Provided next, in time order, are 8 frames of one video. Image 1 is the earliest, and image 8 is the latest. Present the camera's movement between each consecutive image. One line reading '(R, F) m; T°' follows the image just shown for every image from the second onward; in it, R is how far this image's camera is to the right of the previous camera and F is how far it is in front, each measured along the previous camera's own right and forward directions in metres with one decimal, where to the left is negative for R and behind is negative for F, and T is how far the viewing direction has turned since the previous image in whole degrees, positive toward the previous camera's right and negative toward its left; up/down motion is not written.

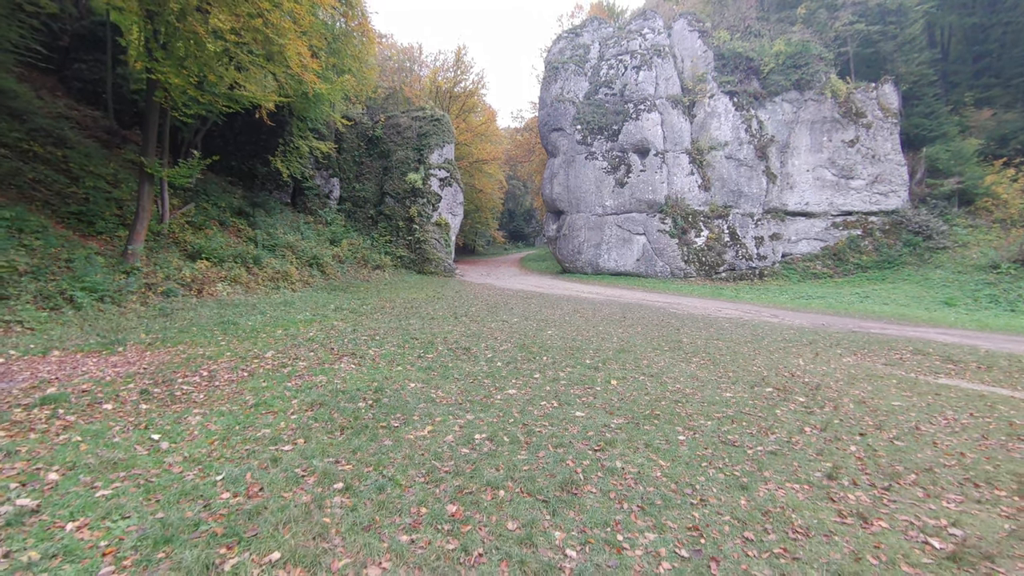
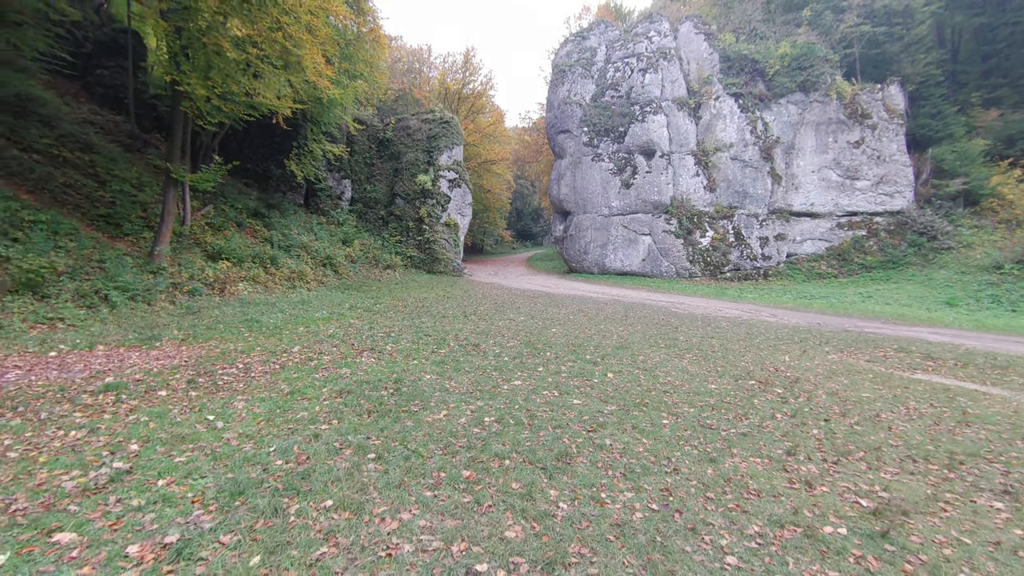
(0.0, -0.5) m; -1°
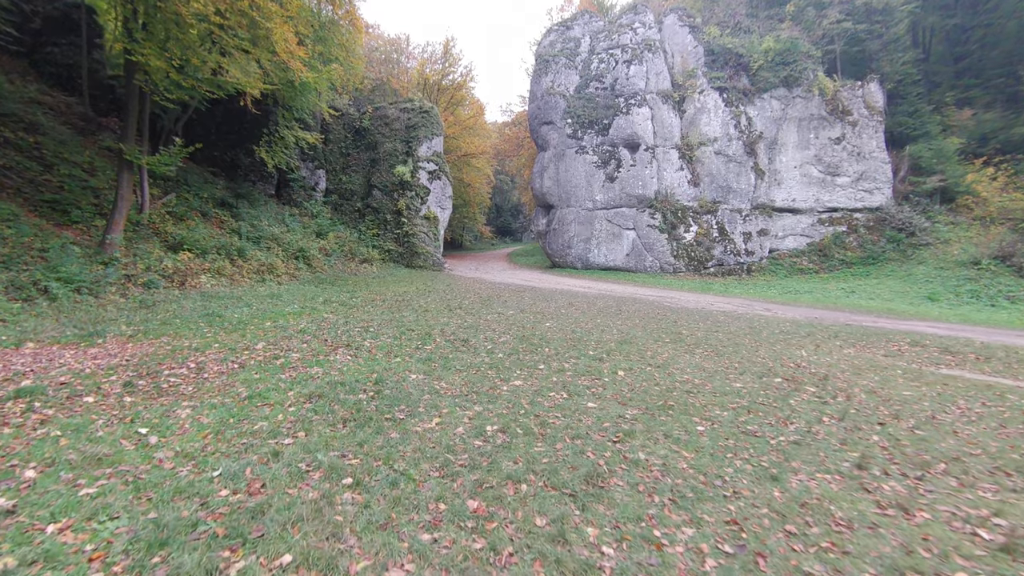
(-0.2, +0.7) m; +3°
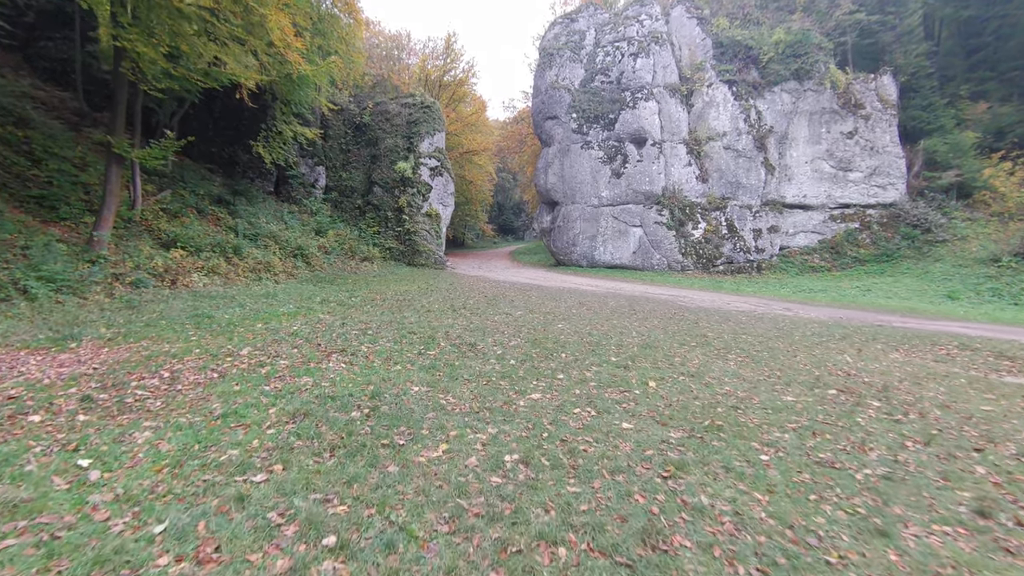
(-0.1, +0.6) m; 0°
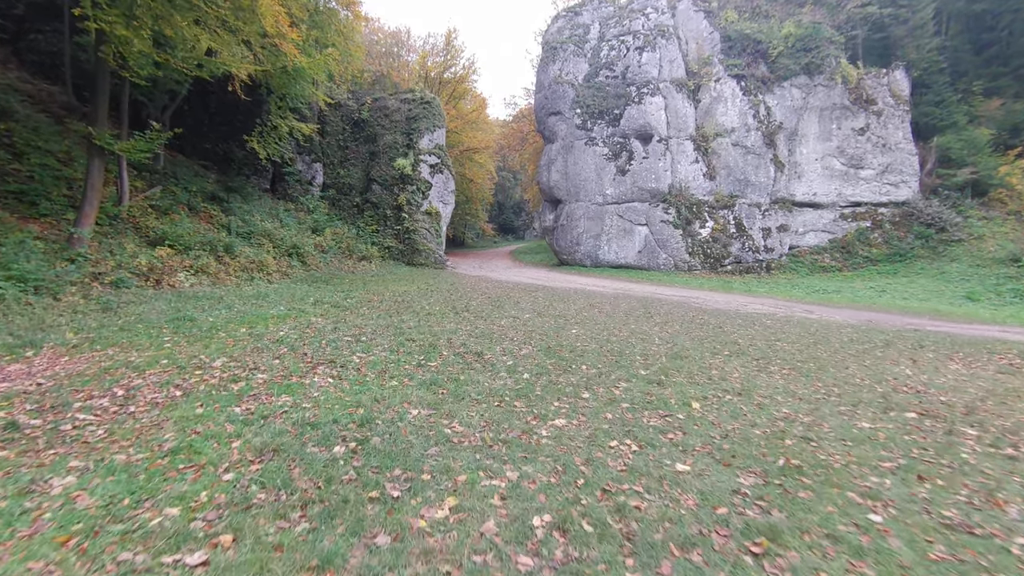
(-0.1, +0.7) m; 0°
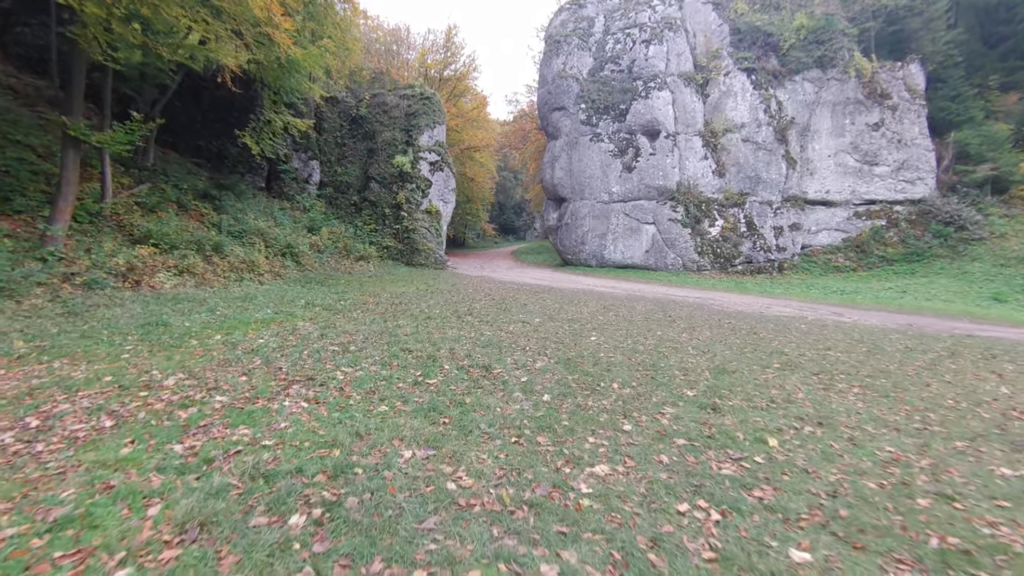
(-0.1, +0.8) m; 0°
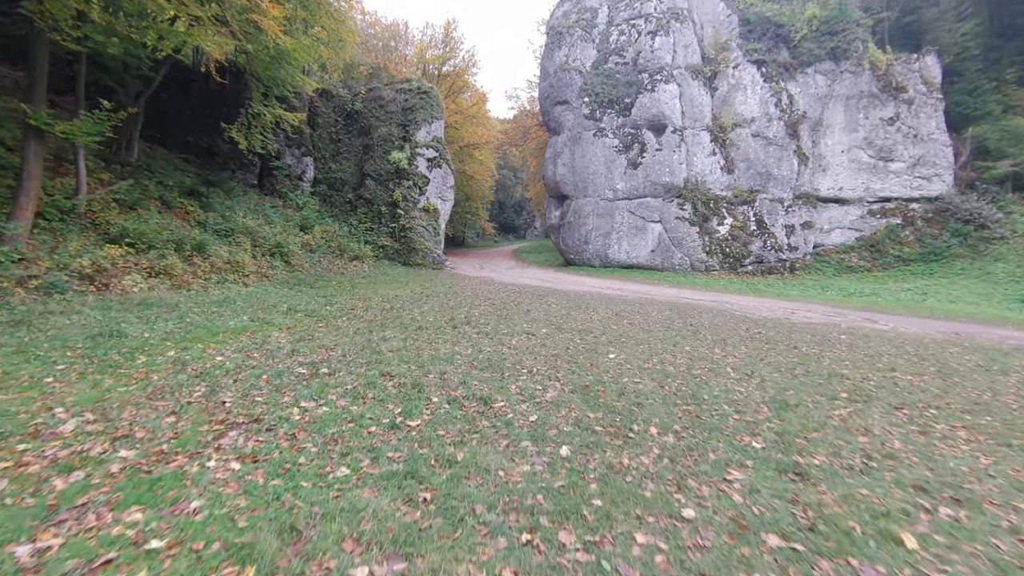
(0.0, +0.9) m; 0°
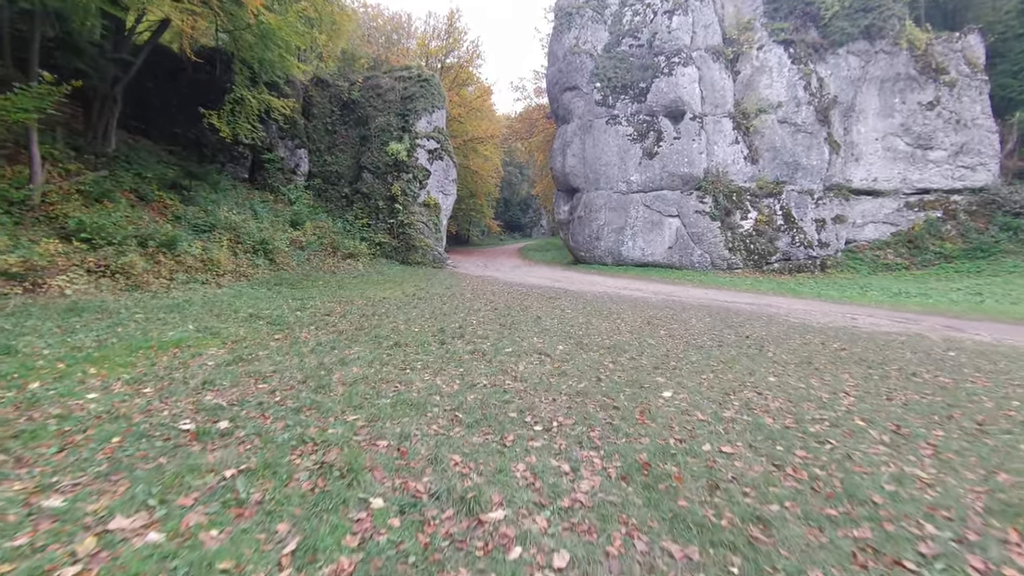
(0.0, +1.6) m; -1°
